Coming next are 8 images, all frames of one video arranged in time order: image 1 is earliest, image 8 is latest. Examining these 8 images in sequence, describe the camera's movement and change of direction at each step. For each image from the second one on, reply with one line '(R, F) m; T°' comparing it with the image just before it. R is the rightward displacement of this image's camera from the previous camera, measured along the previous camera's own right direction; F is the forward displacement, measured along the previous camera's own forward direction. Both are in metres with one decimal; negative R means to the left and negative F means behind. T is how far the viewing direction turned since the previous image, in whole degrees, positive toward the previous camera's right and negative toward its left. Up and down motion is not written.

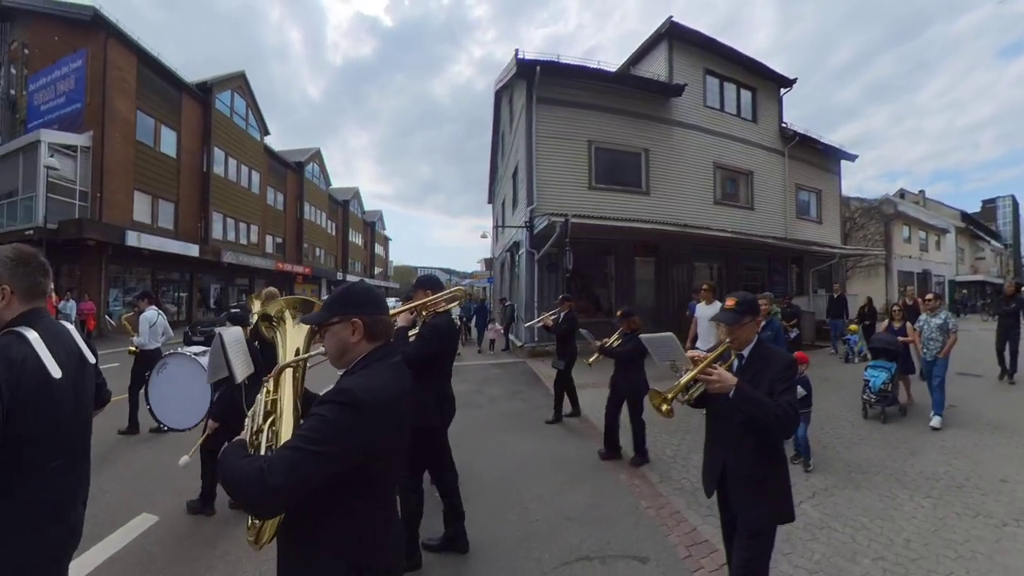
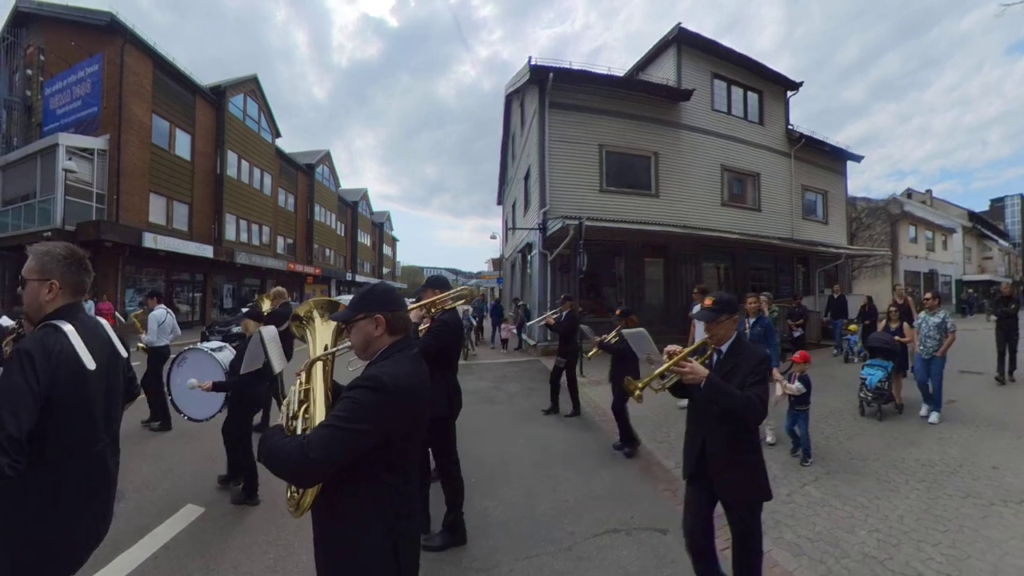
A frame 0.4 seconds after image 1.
(-0.2, -0.3) m; -1°
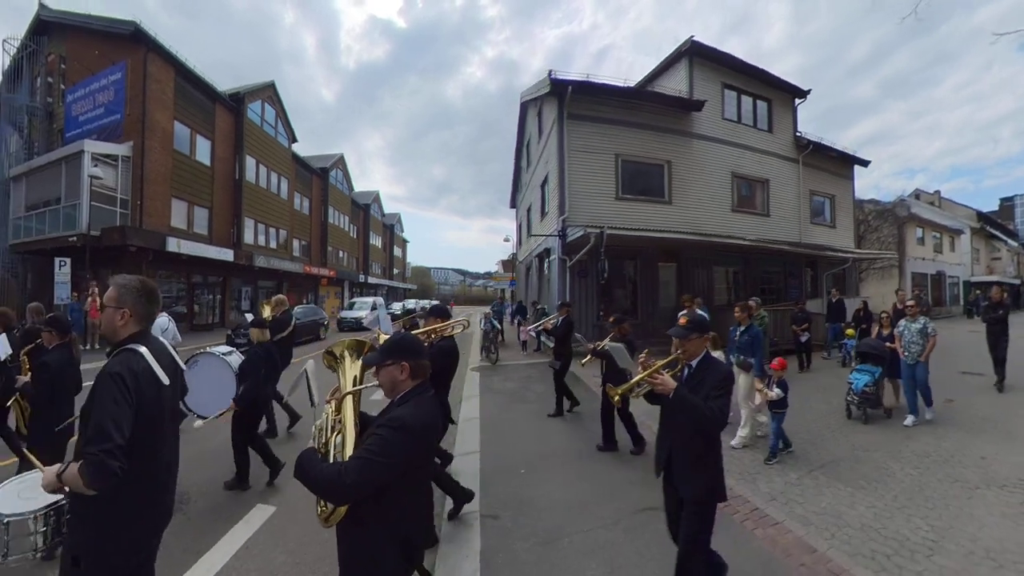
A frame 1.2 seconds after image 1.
(-0.3, -0.5) m; -1°
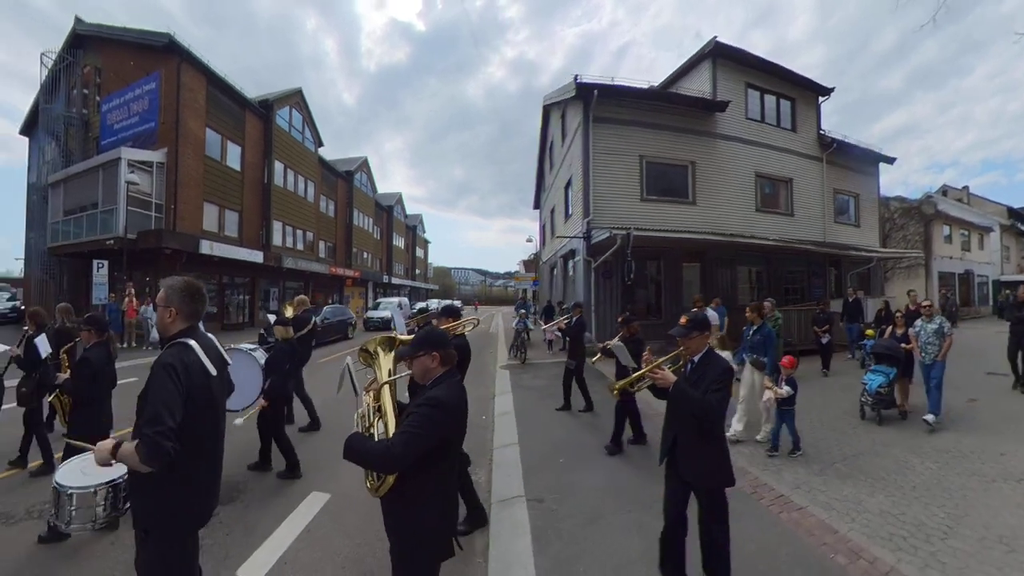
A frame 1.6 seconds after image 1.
(-0.2, -0.3) m; -2°
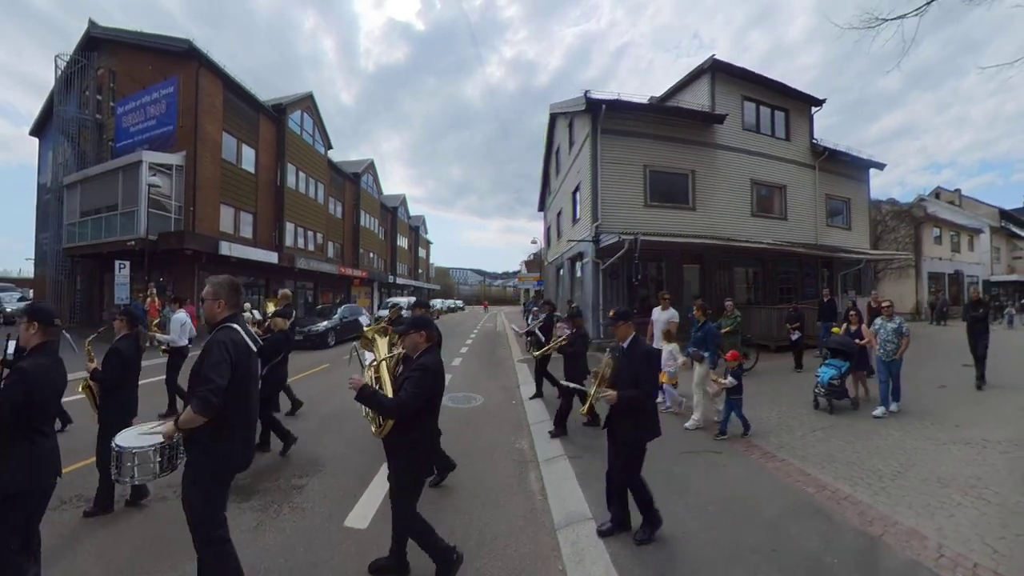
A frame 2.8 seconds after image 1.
(-0.4, -0.8) m; 0°
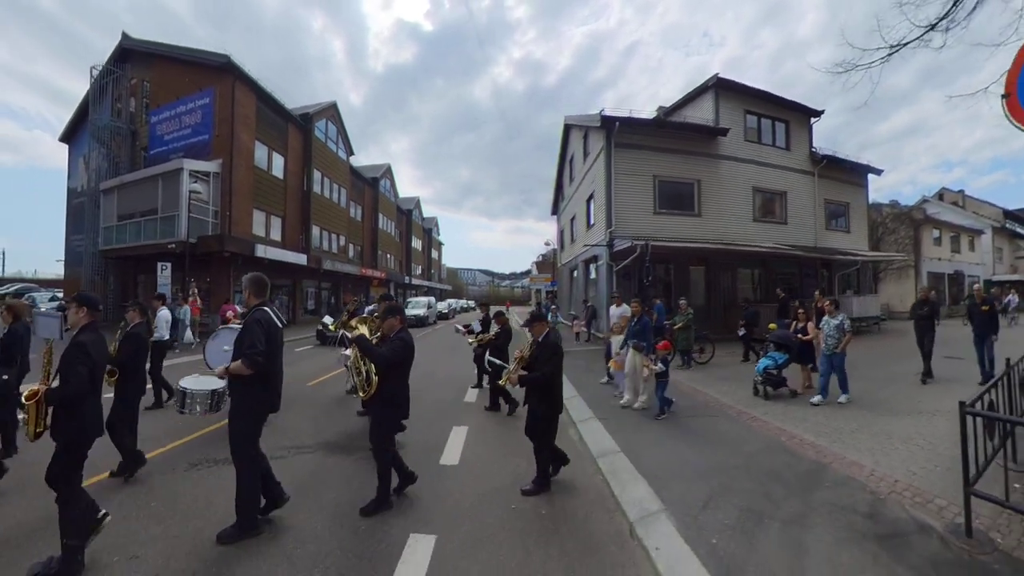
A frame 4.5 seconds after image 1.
(-0.4, -1.3) m; -1°
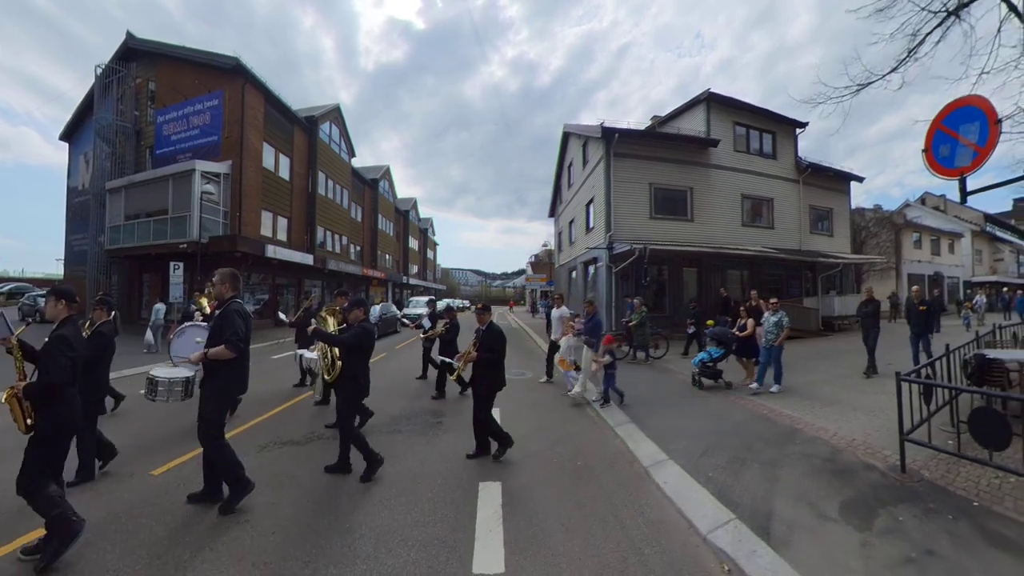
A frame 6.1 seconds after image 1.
(-0.4, -1.0) m; +1°
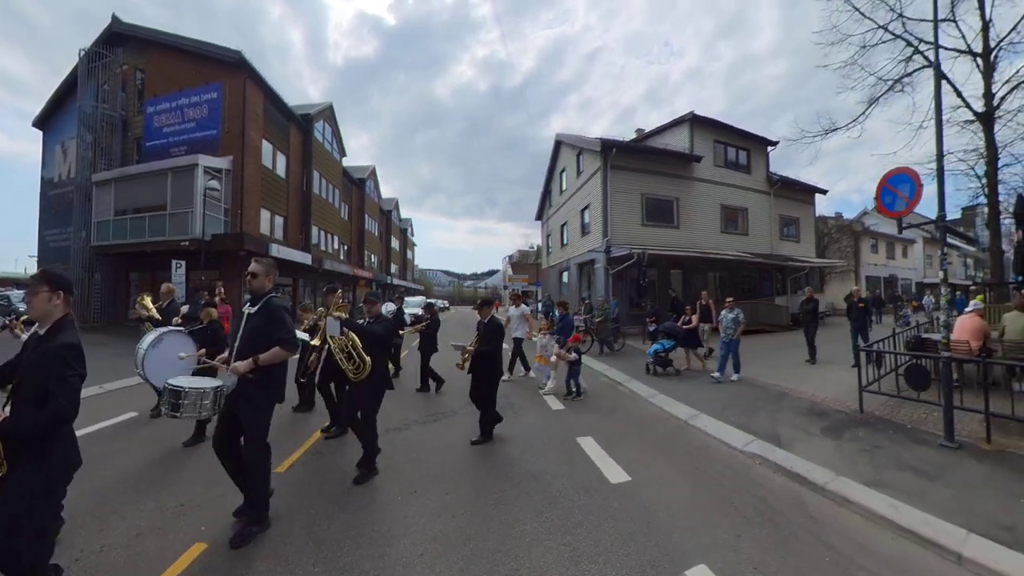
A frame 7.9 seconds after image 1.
(-1.1, -1.3) m; +3°
